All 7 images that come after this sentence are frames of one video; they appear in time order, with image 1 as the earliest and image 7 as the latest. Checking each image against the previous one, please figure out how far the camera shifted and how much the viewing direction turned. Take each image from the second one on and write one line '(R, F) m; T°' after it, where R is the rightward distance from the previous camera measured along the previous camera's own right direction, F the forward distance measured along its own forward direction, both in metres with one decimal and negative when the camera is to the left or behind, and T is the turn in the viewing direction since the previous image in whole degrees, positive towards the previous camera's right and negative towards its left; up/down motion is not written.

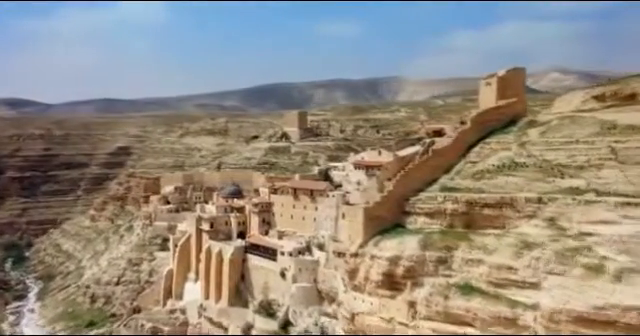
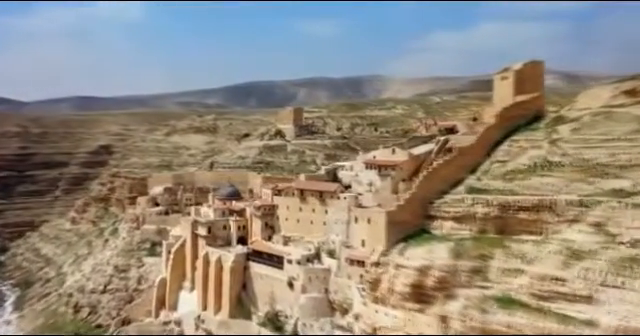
(-1.7, +2.5) m; +2°
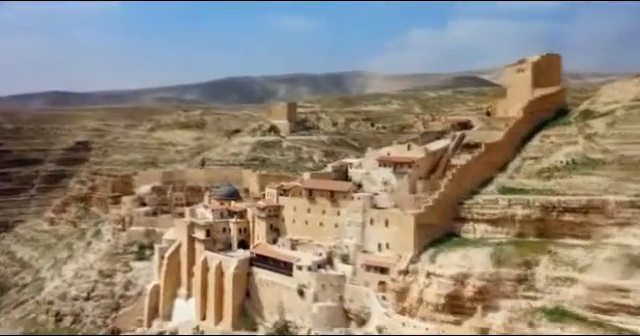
(-1.8, +2.4) m; +2°
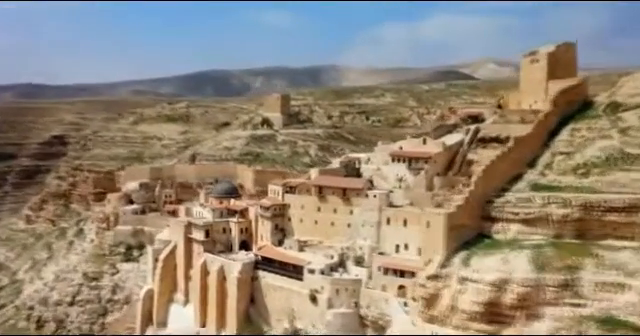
(-1.7, +2.0) m; +3°
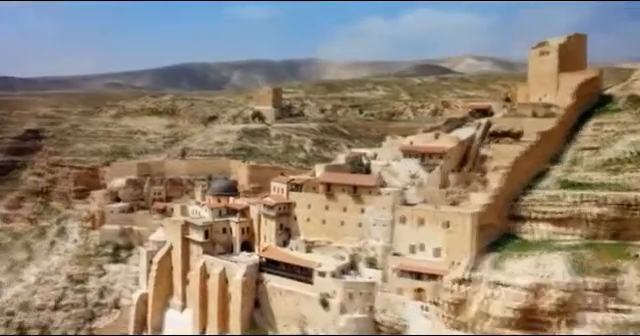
(-1.5, +1.5) m; +2°
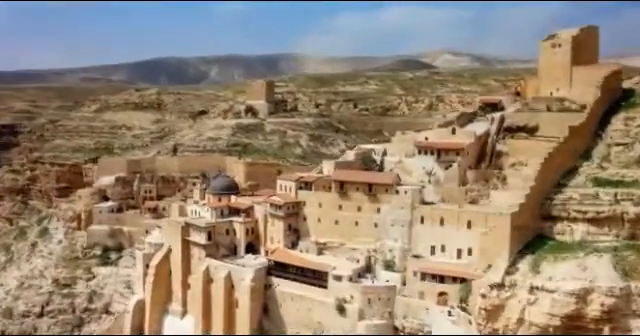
(-1.6, +1.5) m; +3°
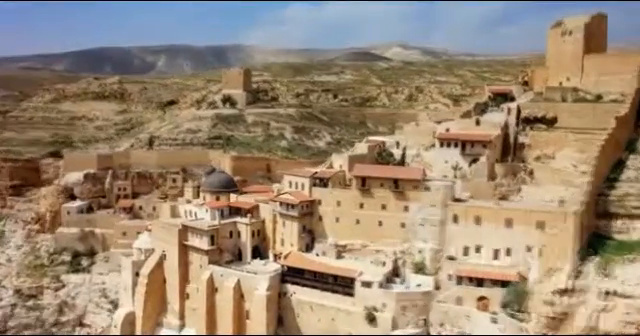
(-3.0, +2.5) m; +6°
